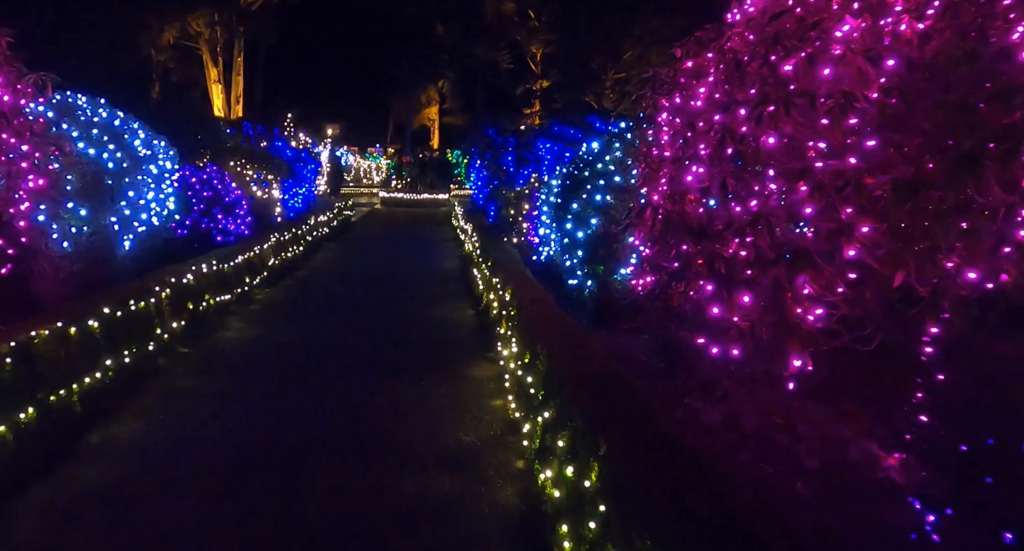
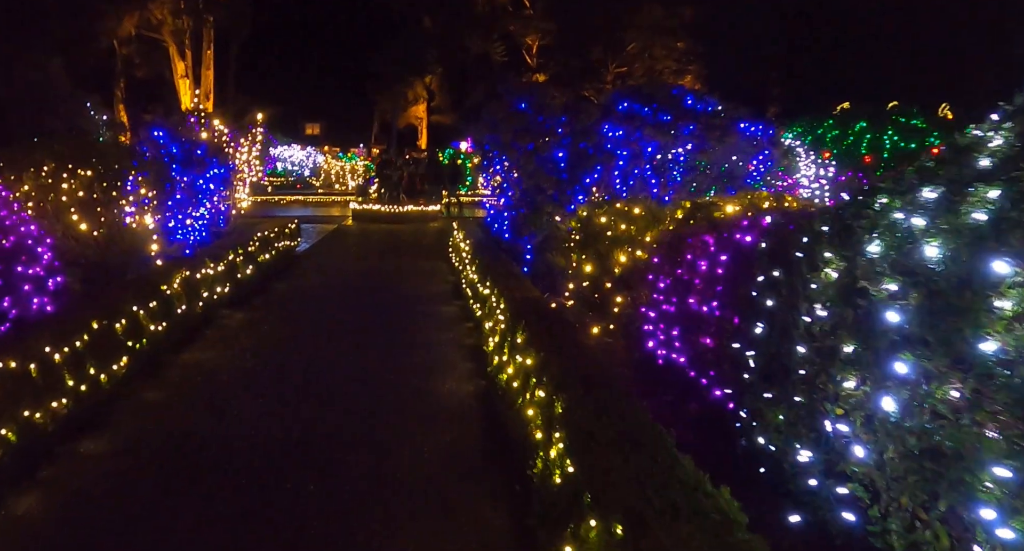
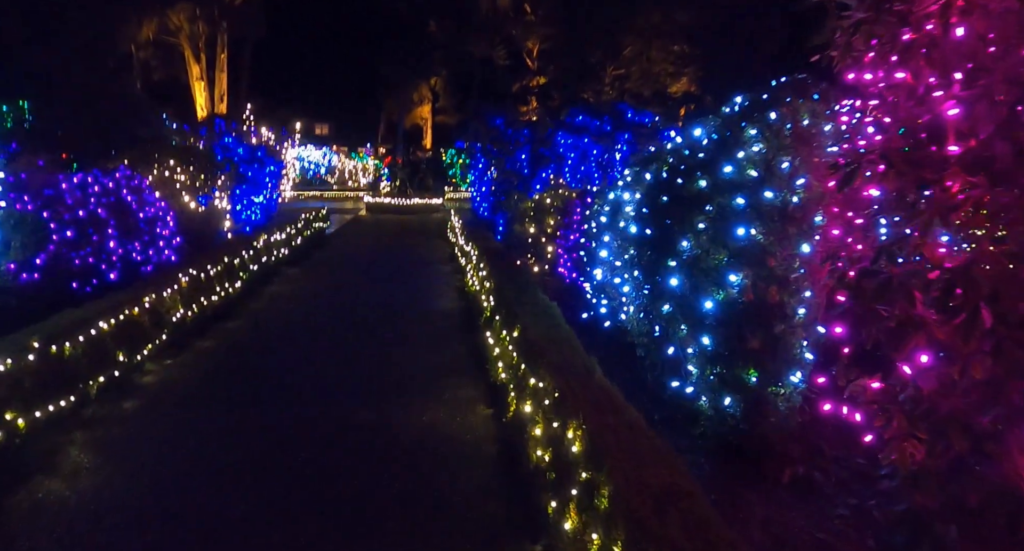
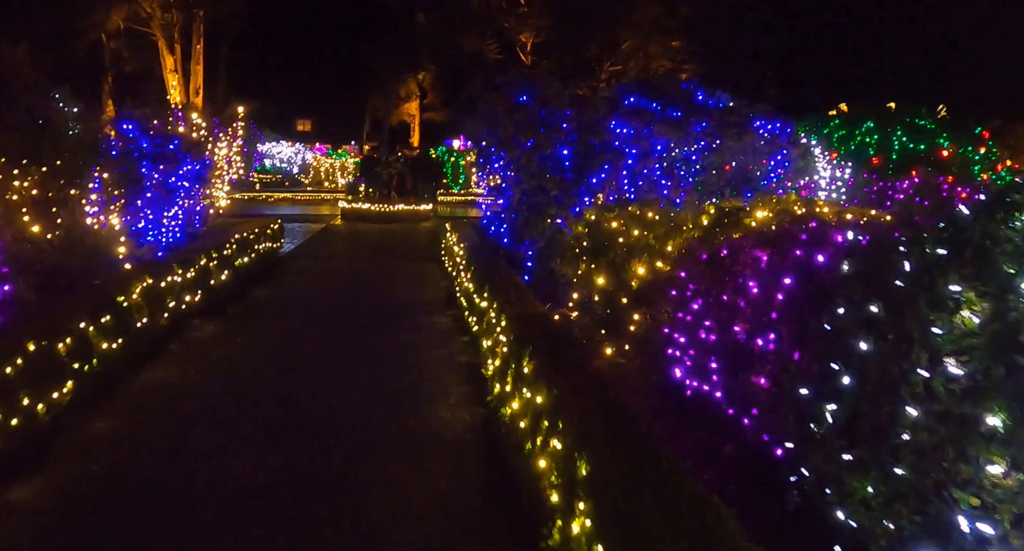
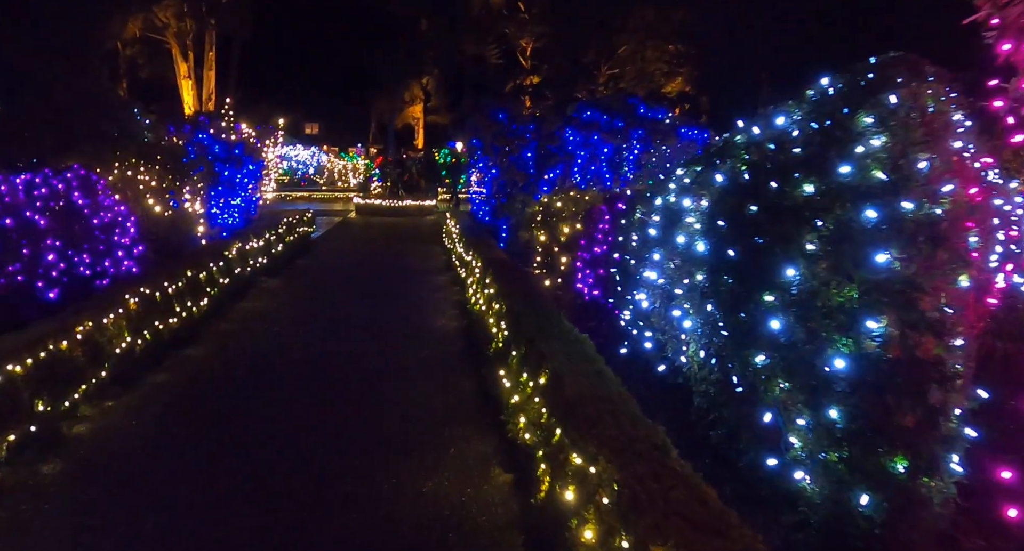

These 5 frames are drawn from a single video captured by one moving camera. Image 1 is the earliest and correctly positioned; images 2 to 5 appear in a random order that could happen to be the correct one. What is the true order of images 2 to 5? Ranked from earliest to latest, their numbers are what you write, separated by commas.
3, 5, 2, 4
